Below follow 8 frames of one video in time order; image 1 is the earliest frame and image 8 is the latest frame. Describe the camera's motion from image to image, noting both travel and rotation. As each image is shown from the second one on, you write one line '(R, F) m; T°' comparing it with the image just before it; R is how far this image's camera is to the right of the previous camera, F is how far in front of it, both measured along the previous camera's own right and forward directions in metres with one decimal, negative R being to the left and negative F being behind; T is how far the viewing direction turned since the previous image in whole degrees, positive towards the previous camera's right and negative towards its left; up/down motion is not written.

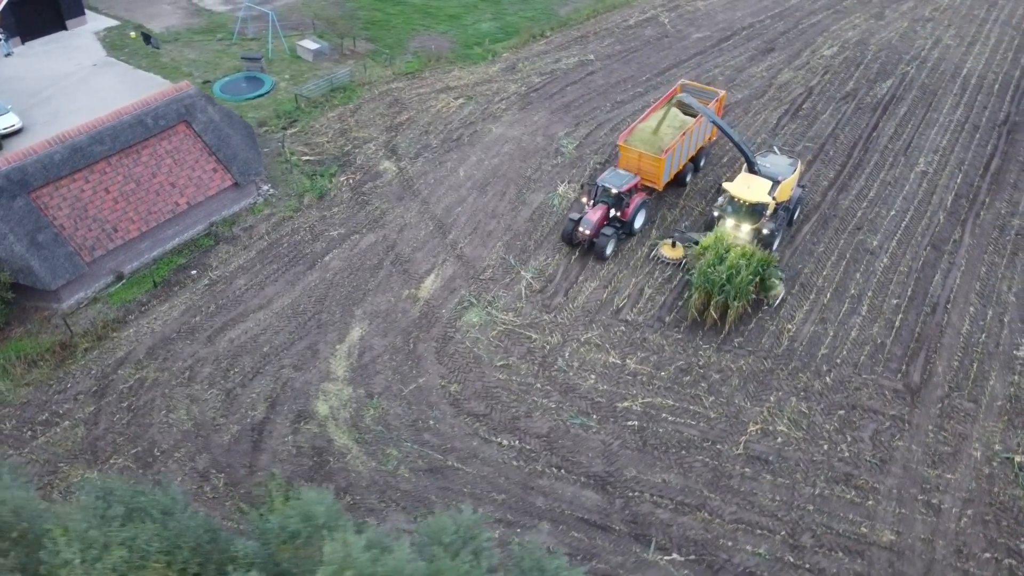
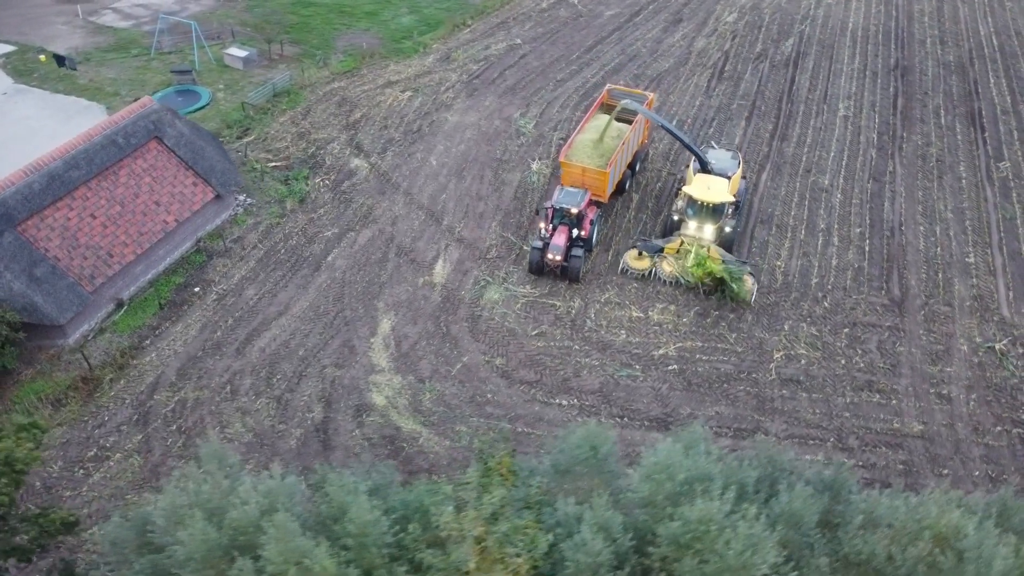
(-2.7, -0.3) m; +9°
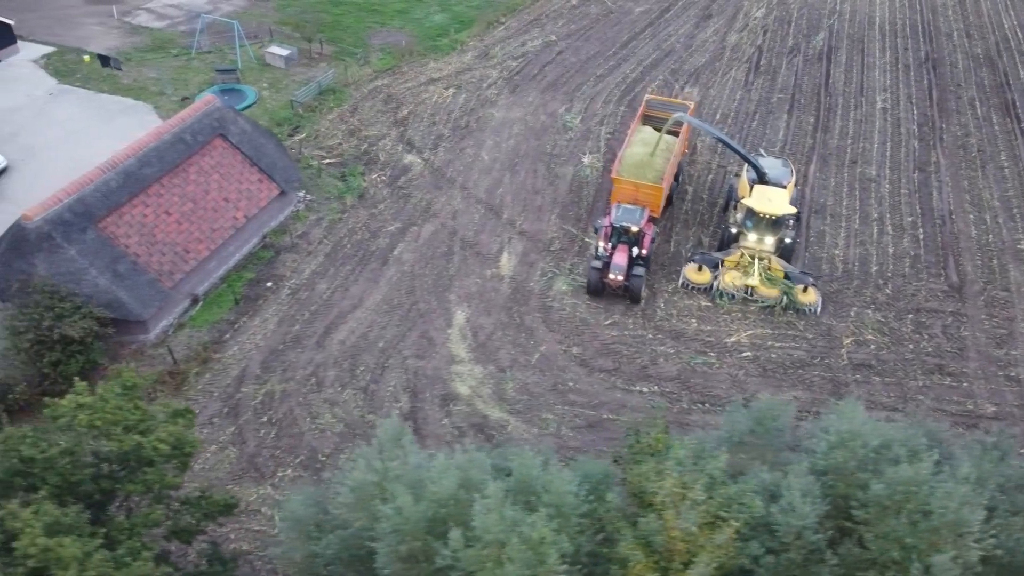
(-1.5, -0.2) m; +1°
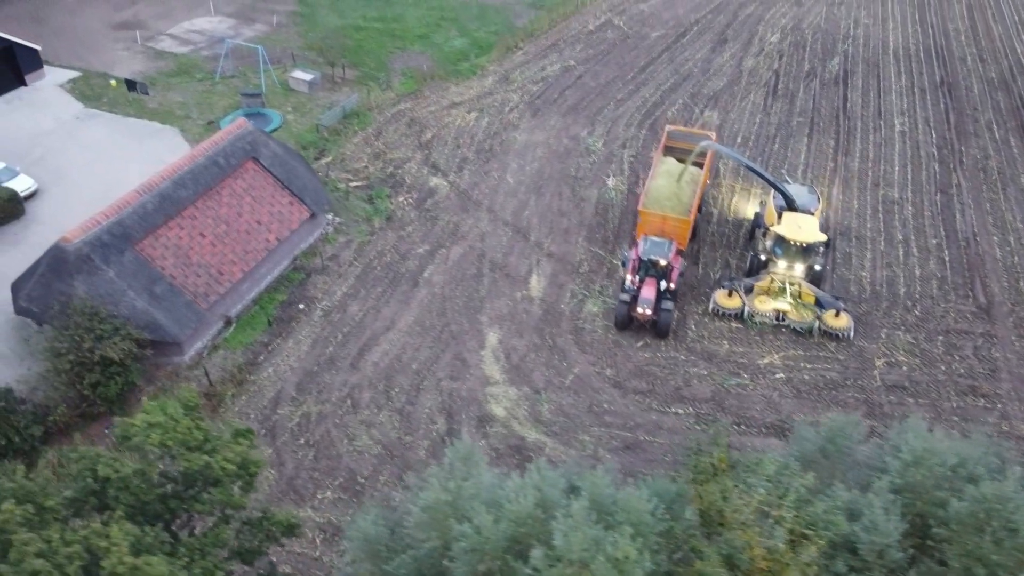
(-0.6, -0.1) m; 0°
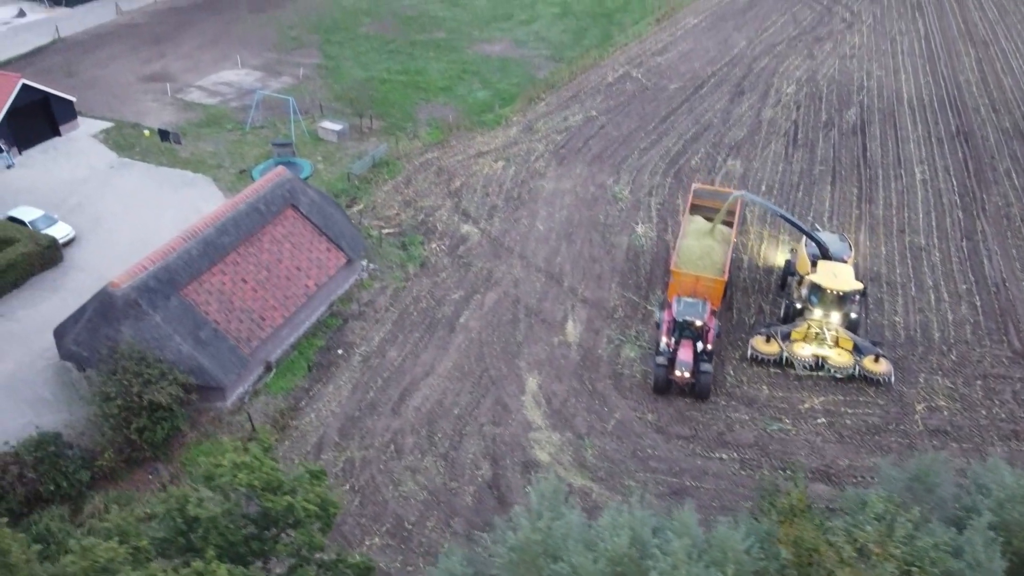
(-0.7, -0.1) m; 0°
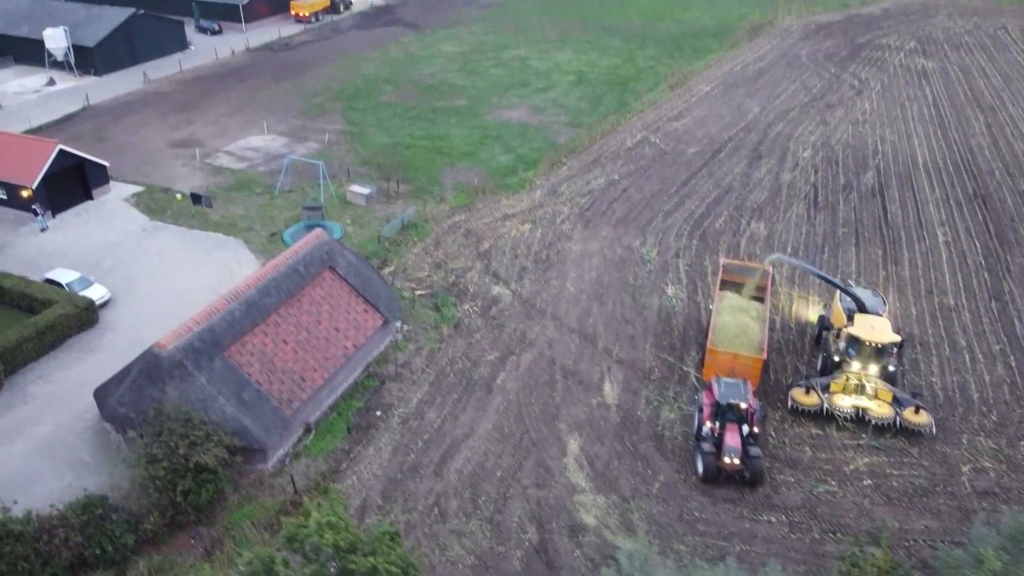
(-0.7, -0.1) m; 0°
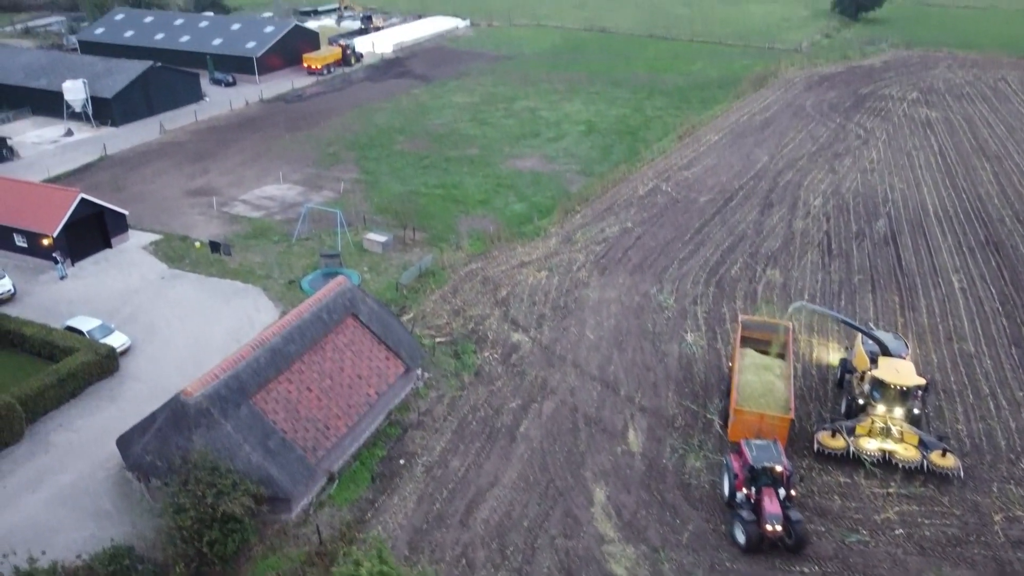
(-0.4, 0.0) m; 0°
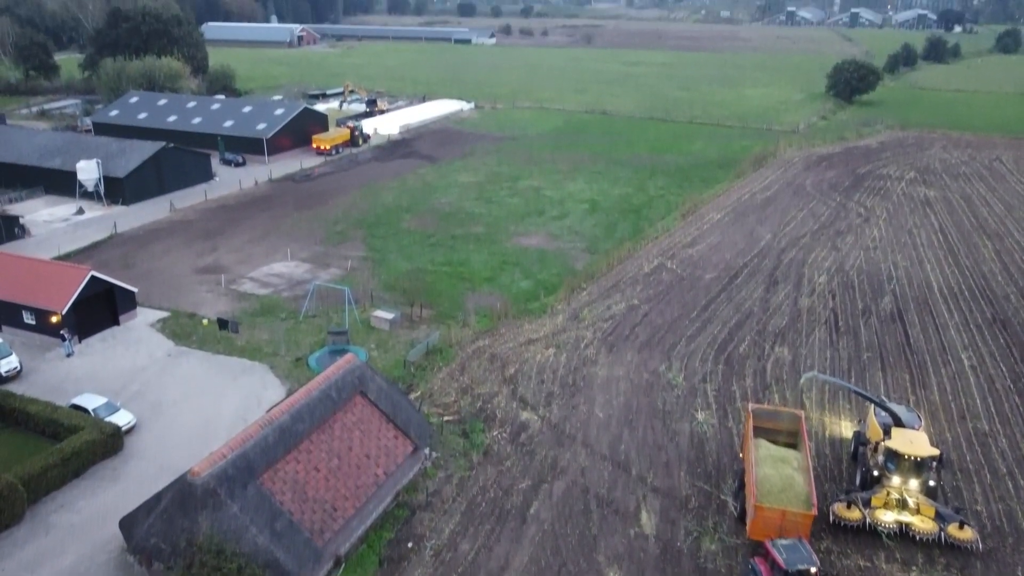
(-0.2, 0.0) m; 0°
